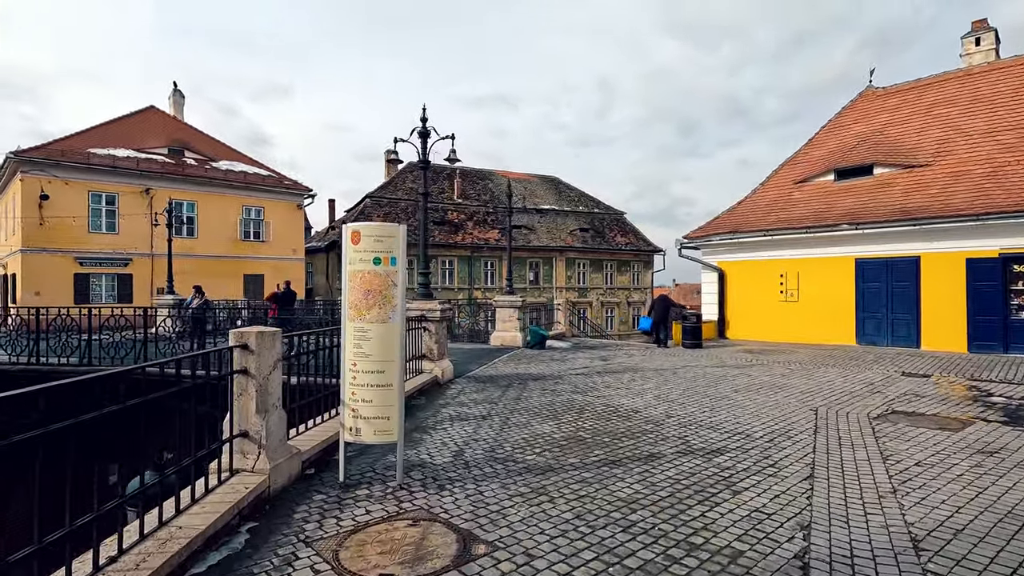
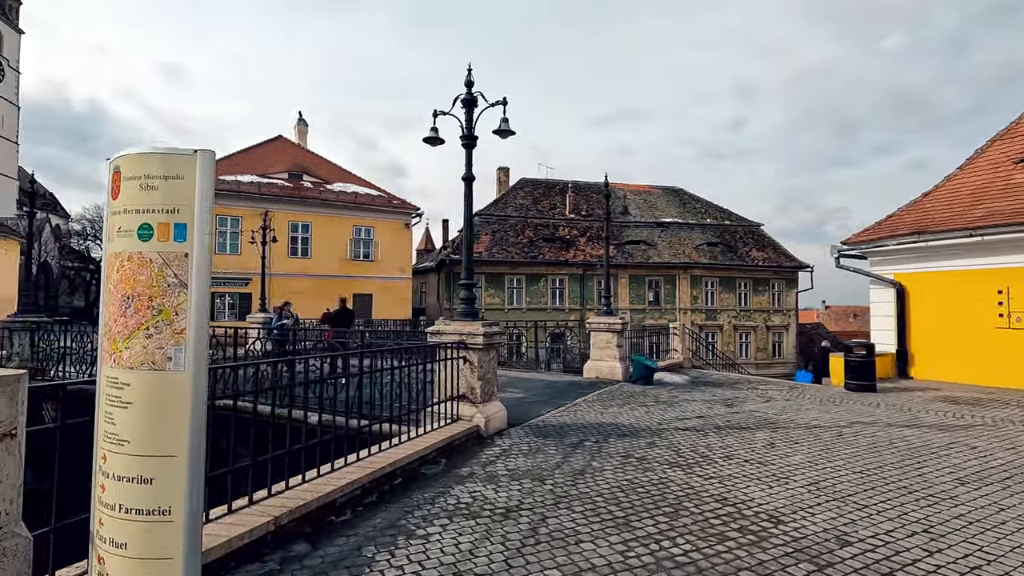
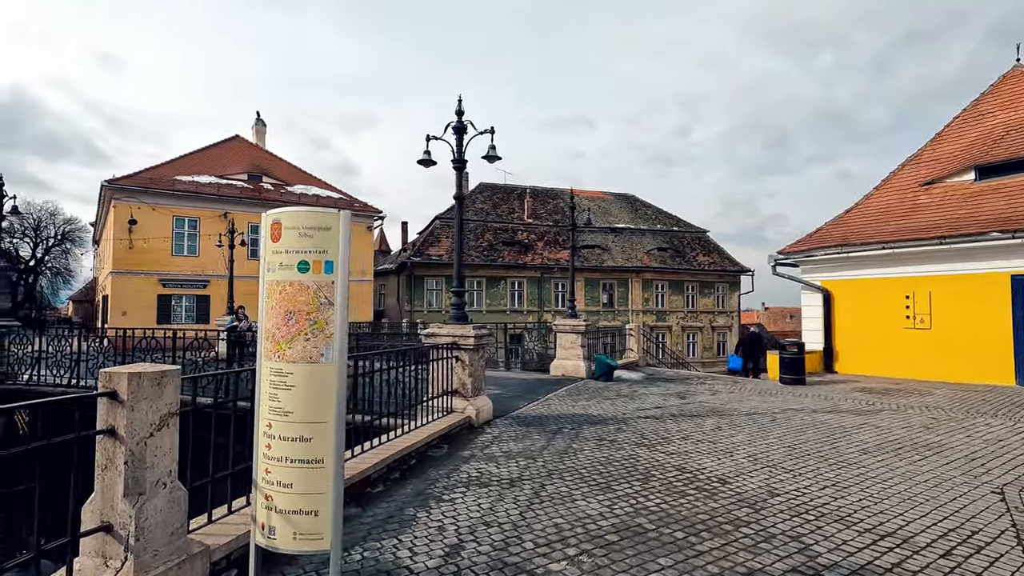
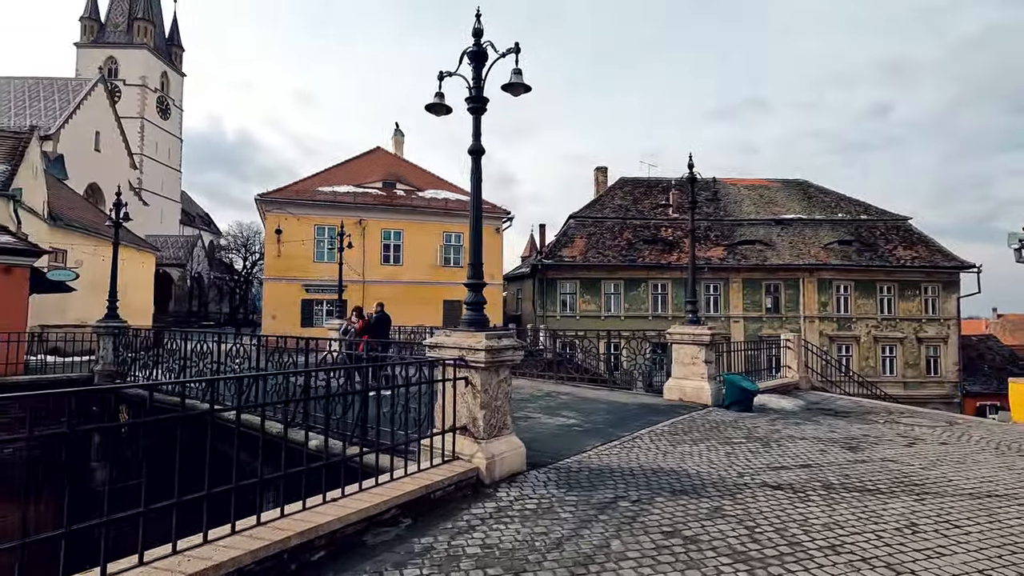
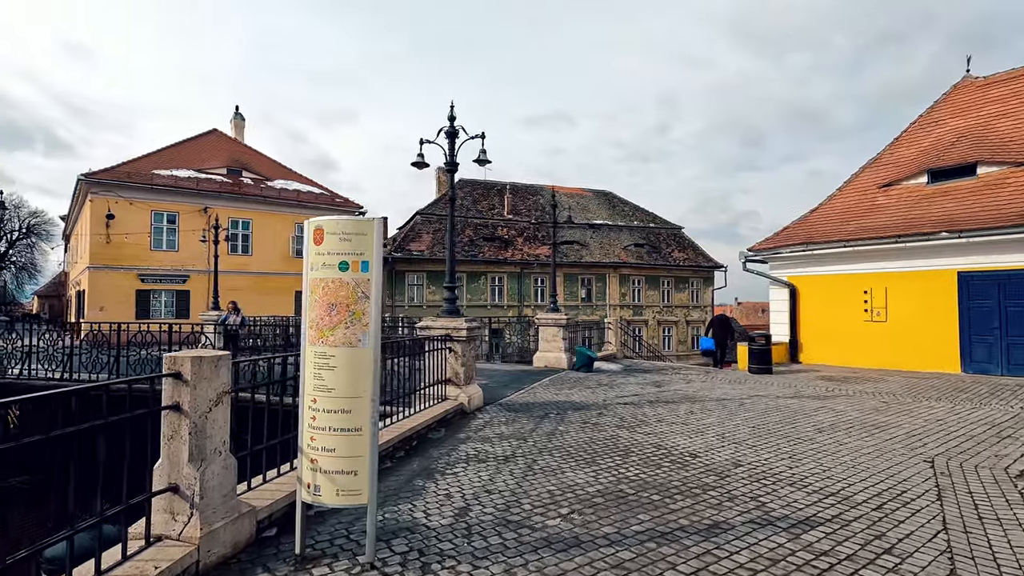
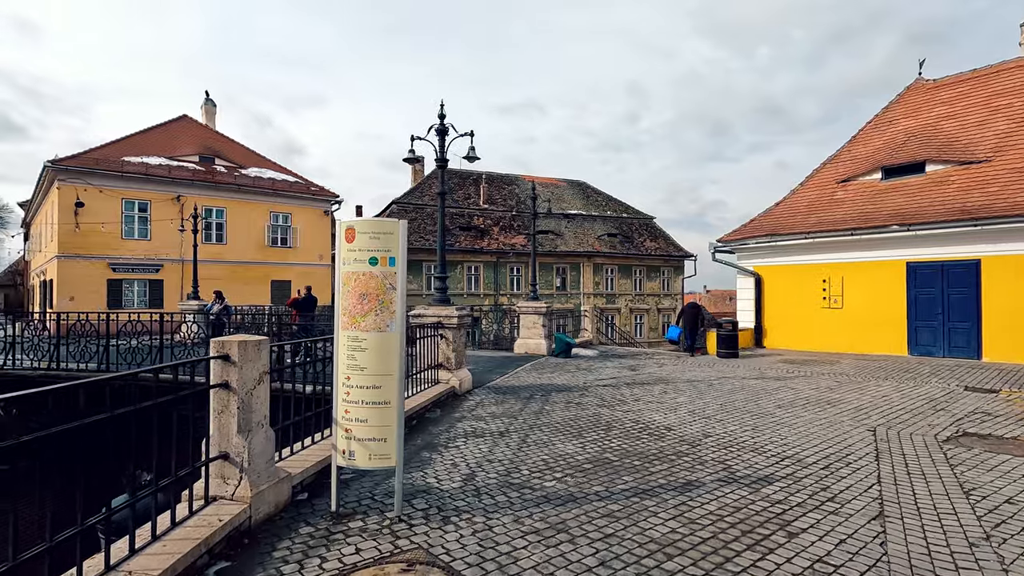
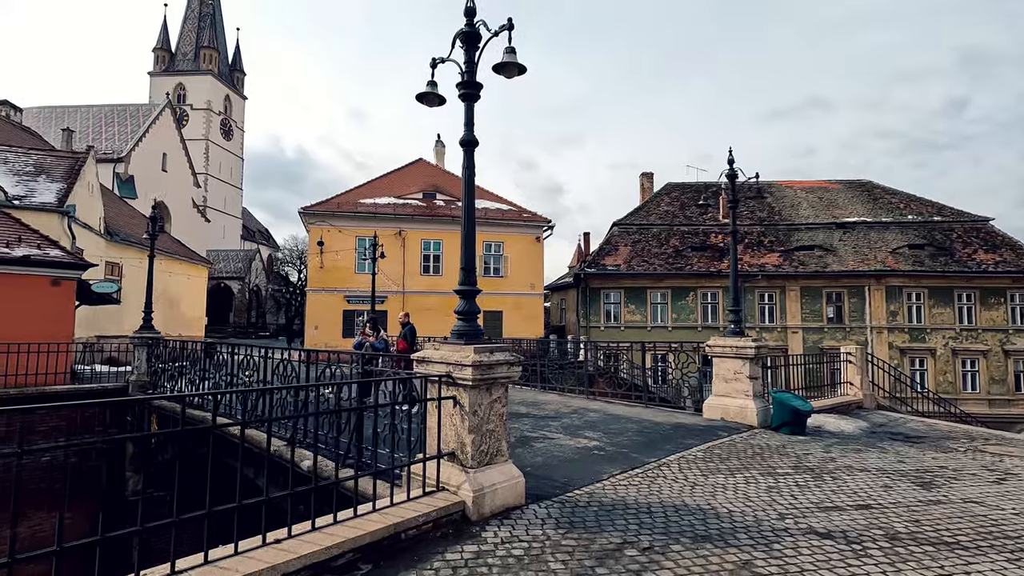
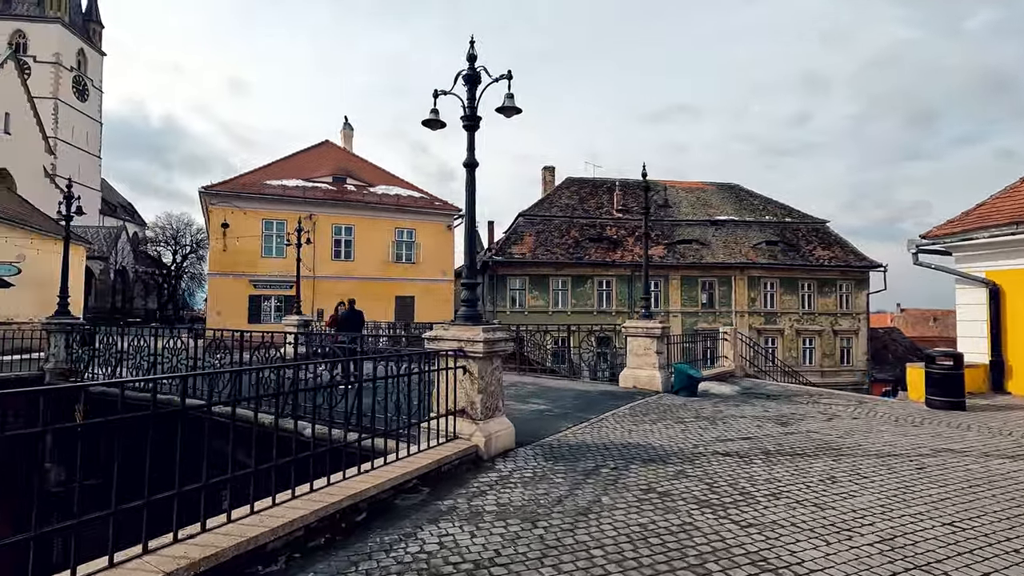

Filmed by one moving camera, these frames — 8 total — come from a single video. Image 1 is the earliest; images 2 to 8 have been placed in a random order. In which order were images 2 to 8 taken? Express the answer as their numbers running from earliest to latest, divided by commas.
6, 5, 3, 2, 8, 4, 7
